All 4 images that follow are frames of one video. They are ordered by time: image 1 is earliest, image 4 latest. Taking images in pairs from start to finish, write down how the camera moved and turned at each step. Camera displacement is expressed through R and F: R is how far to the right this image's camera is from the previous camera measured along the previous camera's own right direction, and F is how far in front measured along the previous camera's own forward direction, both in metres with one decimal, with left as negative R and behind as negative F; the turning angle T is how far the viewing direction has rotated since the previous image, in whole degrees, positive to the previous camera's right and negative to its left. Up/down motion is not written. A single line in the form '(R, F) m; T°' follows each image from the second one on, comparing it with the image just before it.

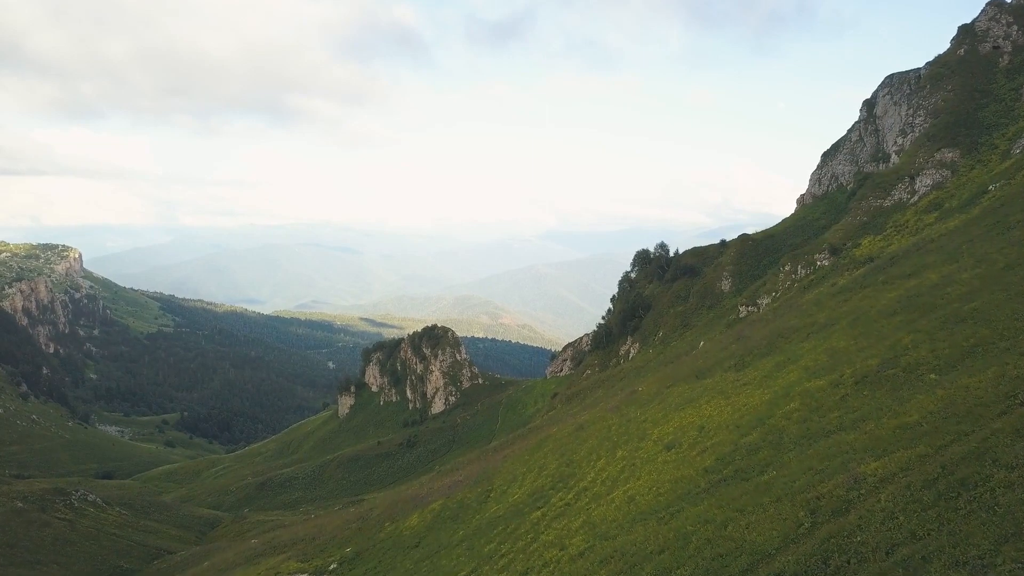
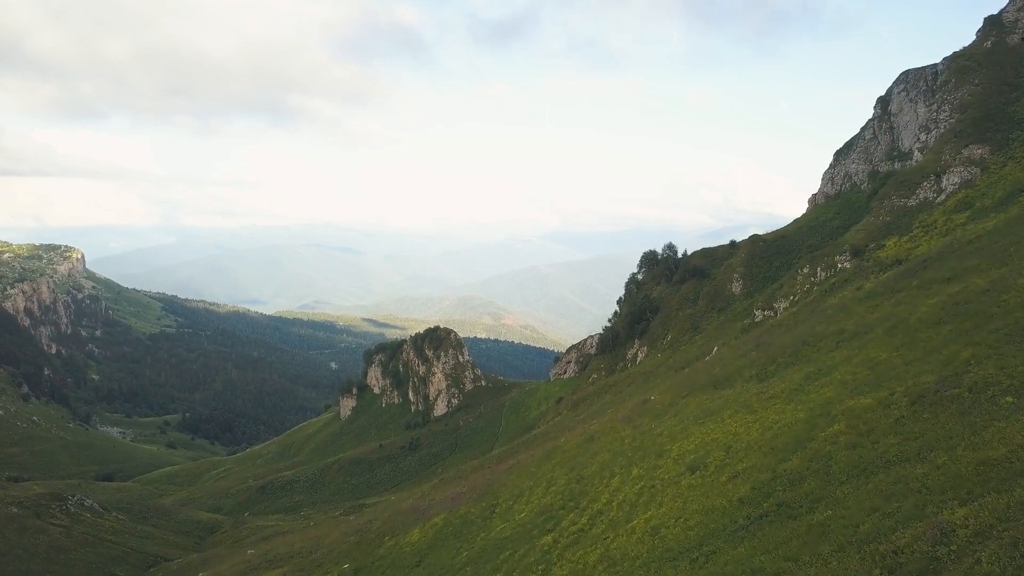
(-0.2, +1.6) m; 0°
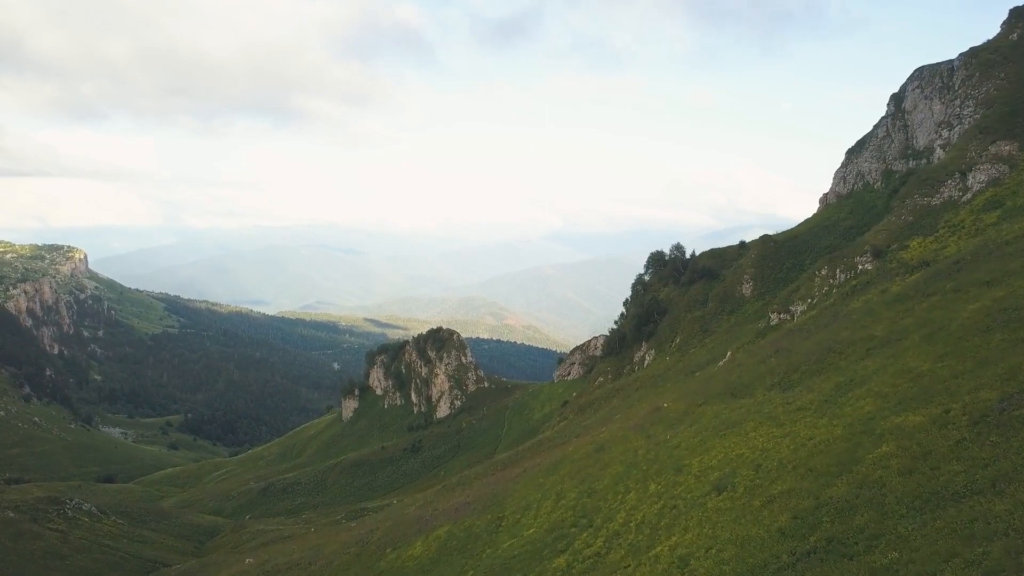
(-0.3, +1.3) m; 0°
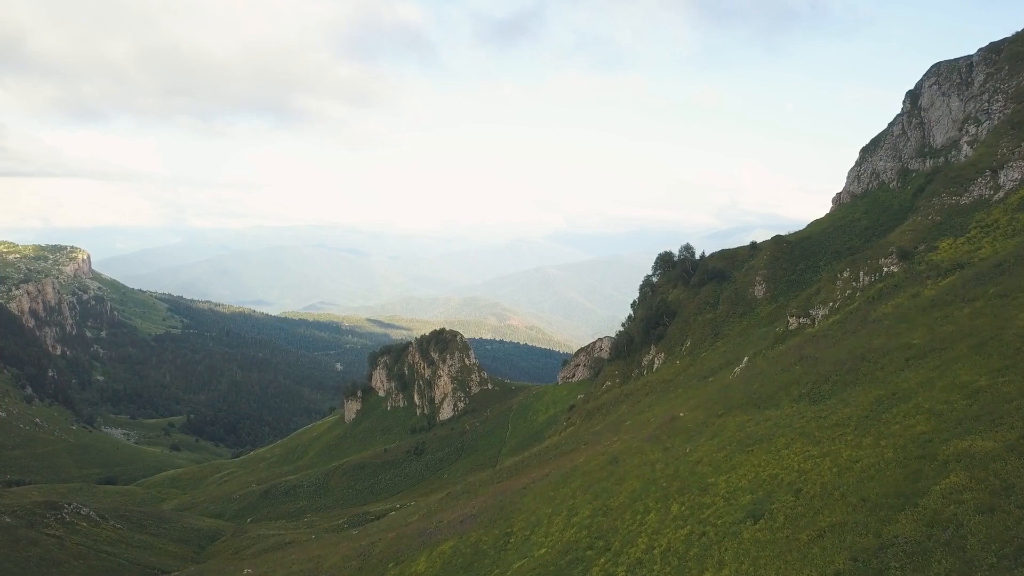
(-0.3, +1.4) m; 0°
